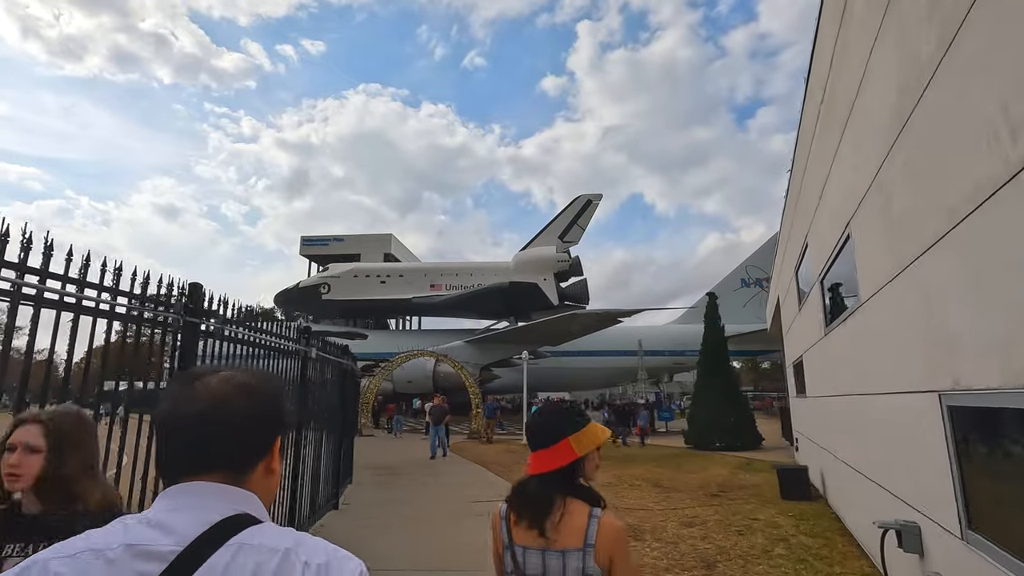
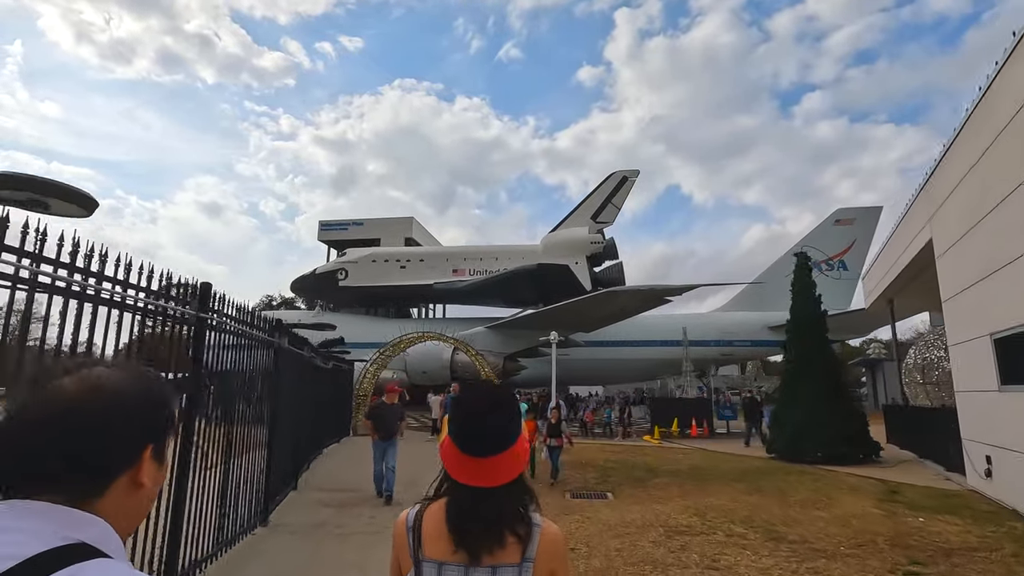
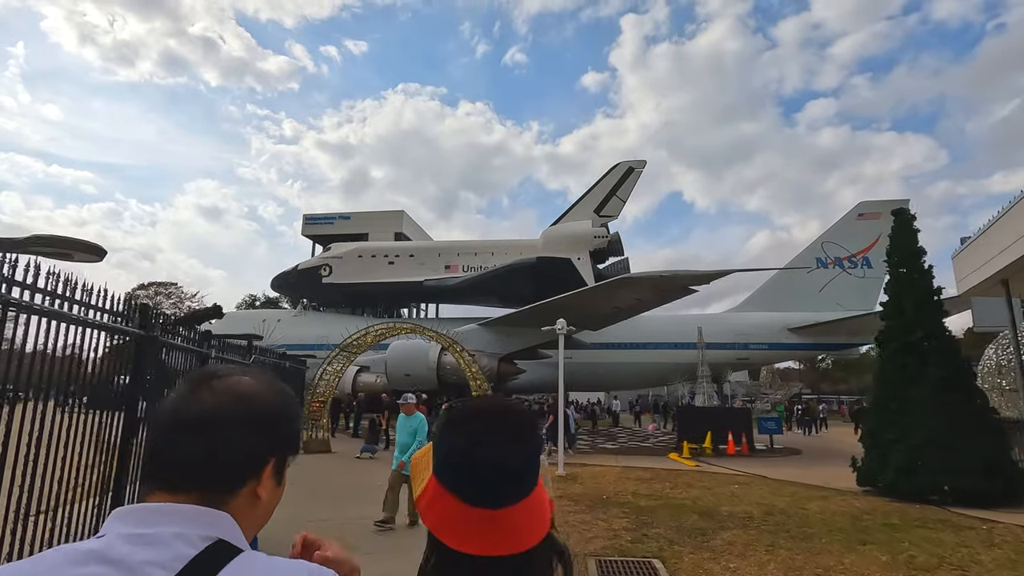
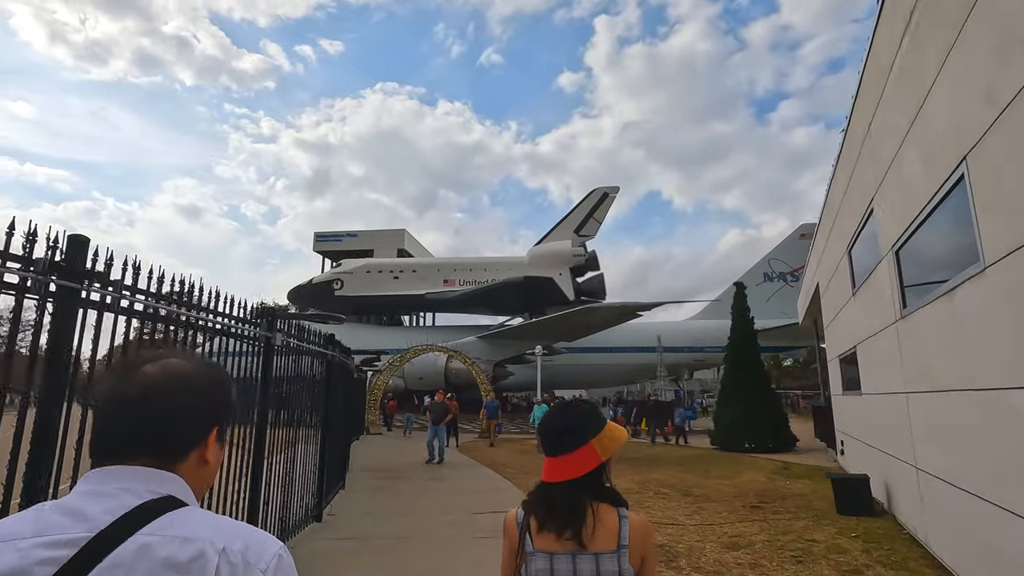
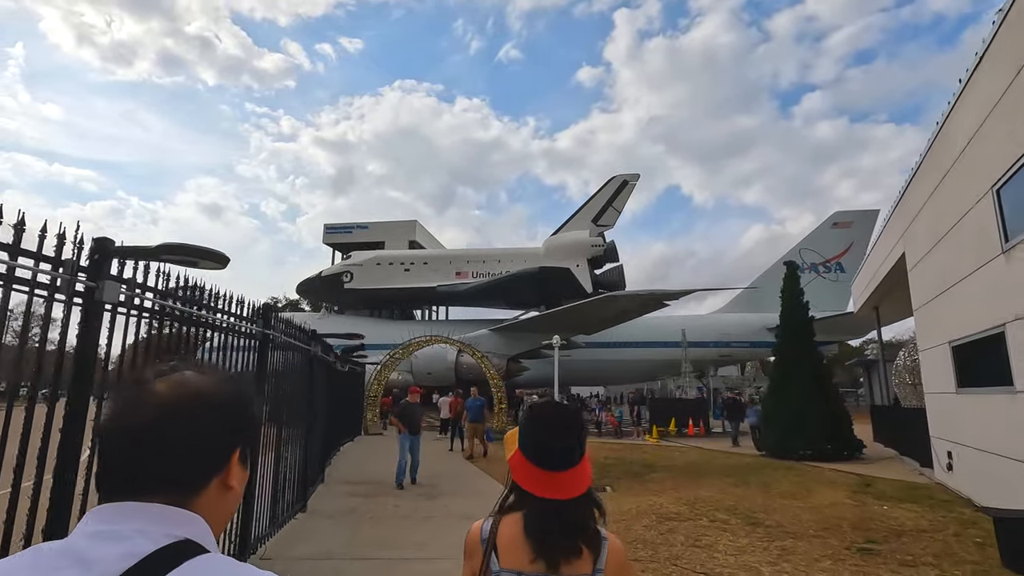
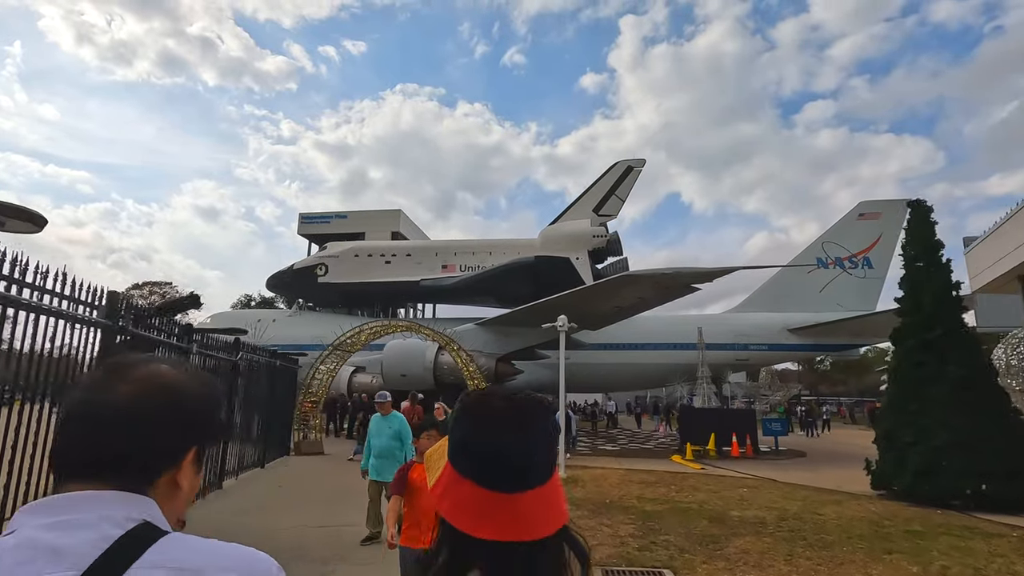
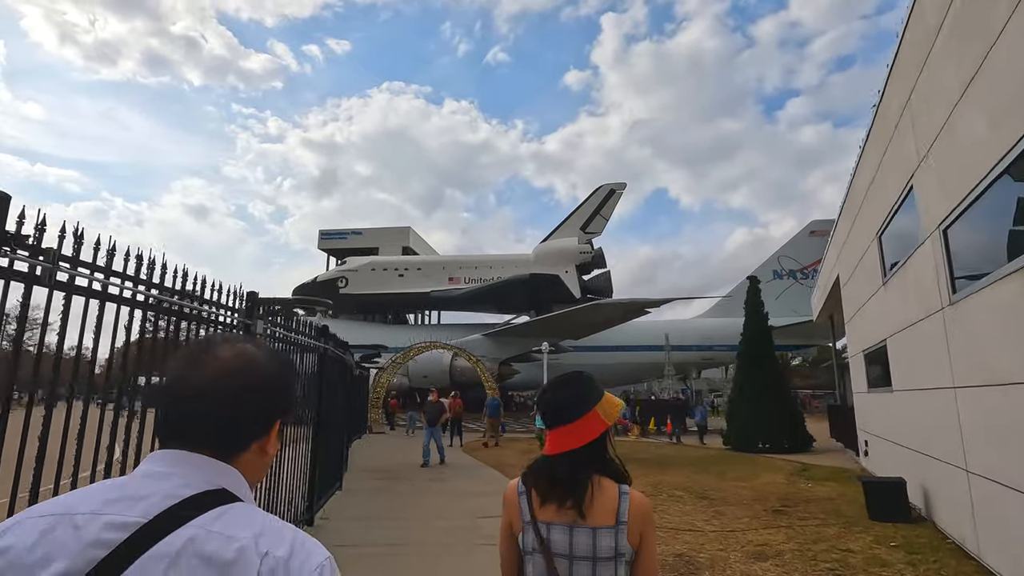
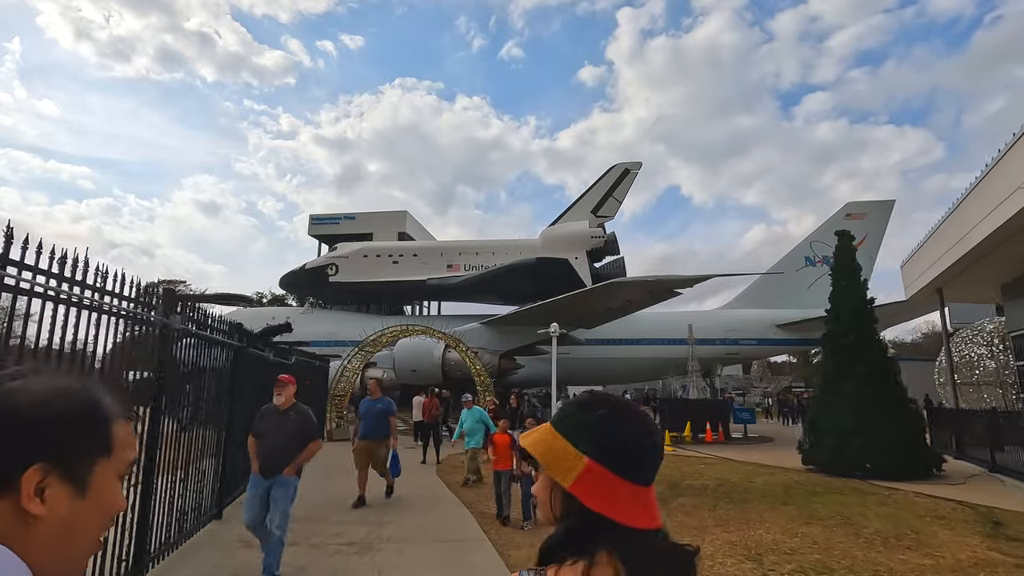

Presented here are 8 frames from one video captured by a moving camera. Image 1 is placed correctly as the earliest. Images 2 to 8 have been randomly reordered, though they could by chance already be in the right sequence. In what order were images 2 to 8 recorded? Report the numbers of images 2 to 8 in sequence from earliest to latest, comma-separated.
4, 7, 5, 2, 8, 3, 6
